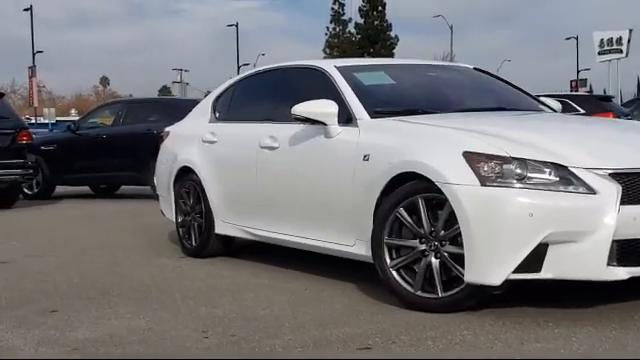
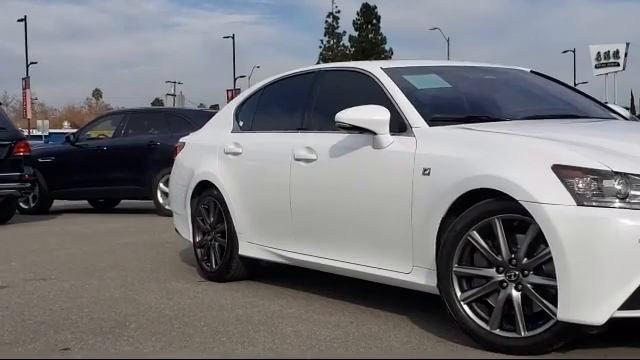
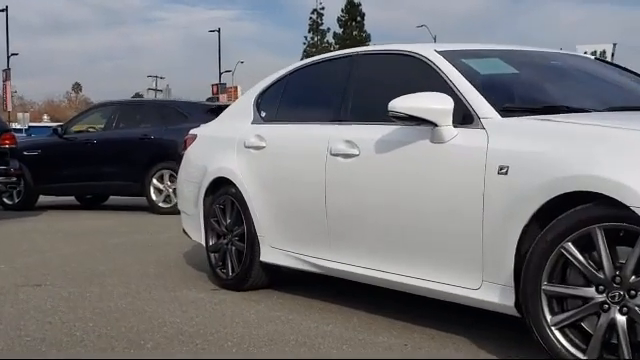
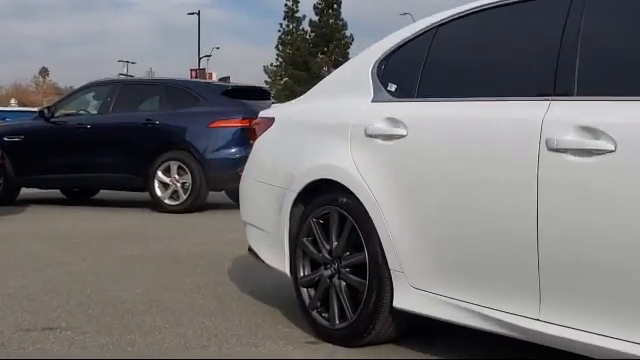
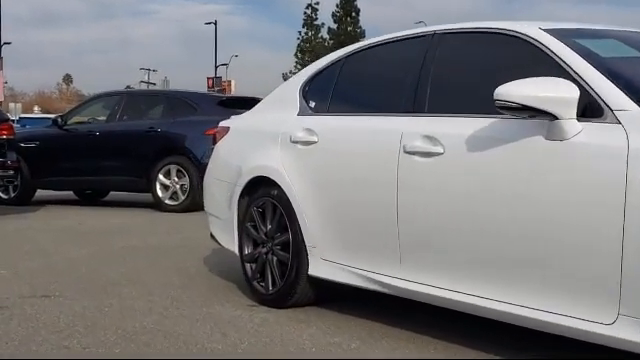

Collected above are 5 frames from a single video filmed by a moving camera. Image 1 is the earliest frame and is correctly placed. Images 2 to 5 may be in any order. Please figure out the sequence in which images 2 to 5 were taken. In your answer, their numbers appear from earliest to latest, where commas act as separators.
2, 3, 5, 4
